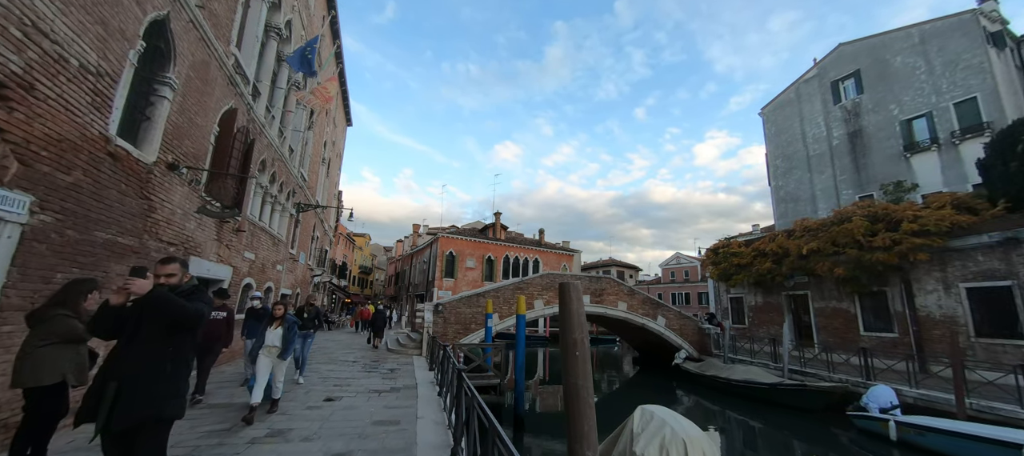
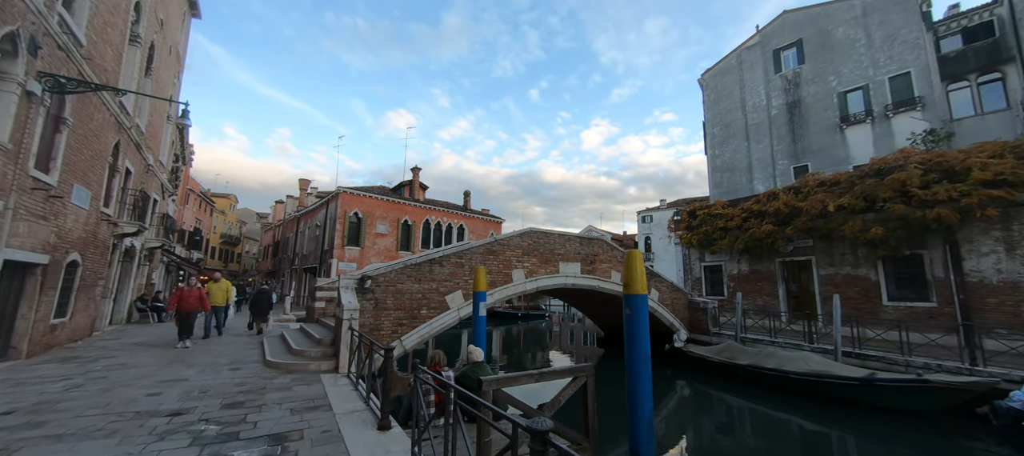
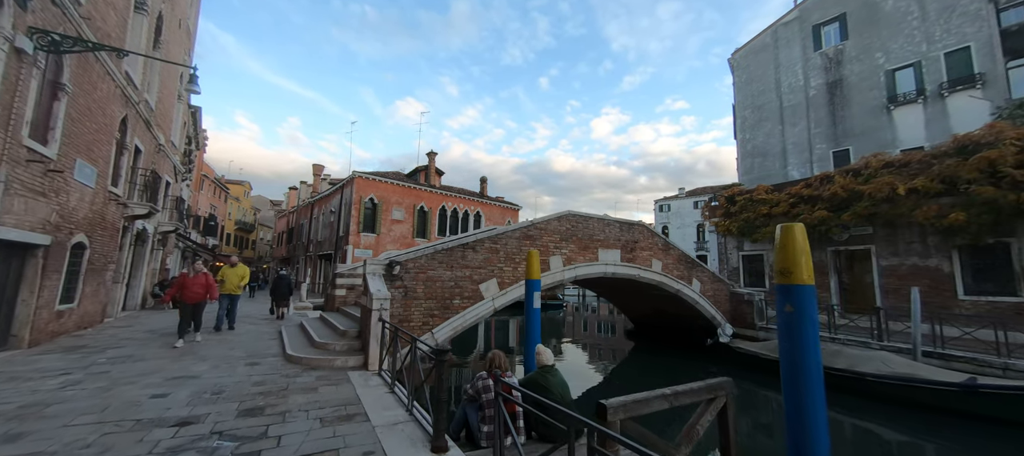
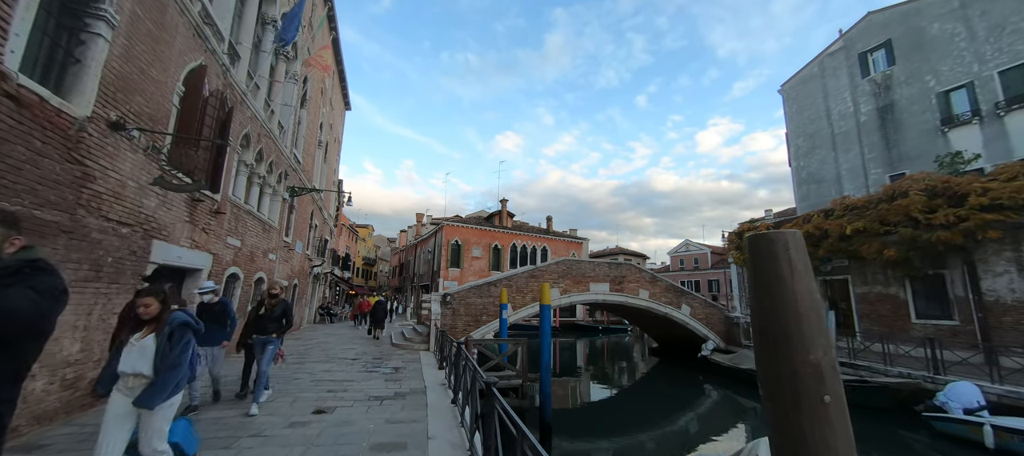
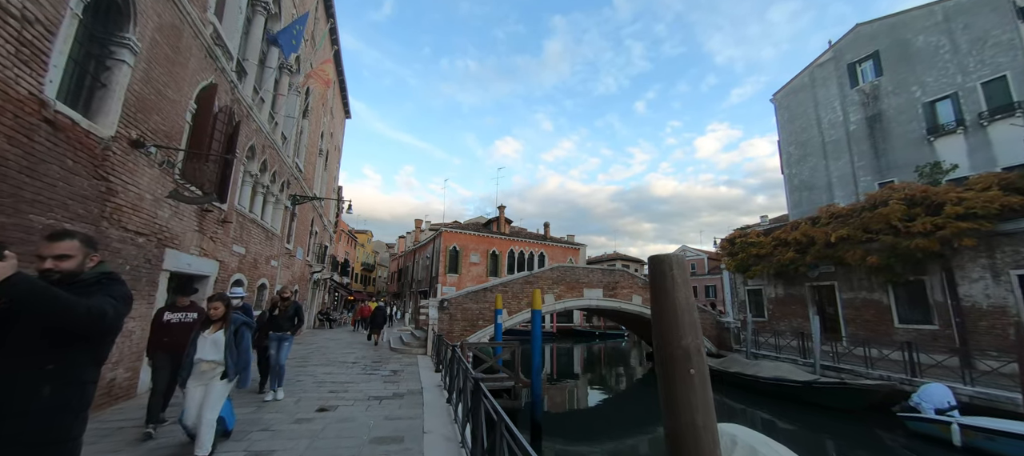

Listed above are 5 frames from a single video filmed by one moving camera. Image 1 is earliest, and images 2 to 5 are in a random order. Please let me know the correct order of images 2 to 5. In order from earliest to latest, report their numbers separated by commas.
5, 4, 2, 3
